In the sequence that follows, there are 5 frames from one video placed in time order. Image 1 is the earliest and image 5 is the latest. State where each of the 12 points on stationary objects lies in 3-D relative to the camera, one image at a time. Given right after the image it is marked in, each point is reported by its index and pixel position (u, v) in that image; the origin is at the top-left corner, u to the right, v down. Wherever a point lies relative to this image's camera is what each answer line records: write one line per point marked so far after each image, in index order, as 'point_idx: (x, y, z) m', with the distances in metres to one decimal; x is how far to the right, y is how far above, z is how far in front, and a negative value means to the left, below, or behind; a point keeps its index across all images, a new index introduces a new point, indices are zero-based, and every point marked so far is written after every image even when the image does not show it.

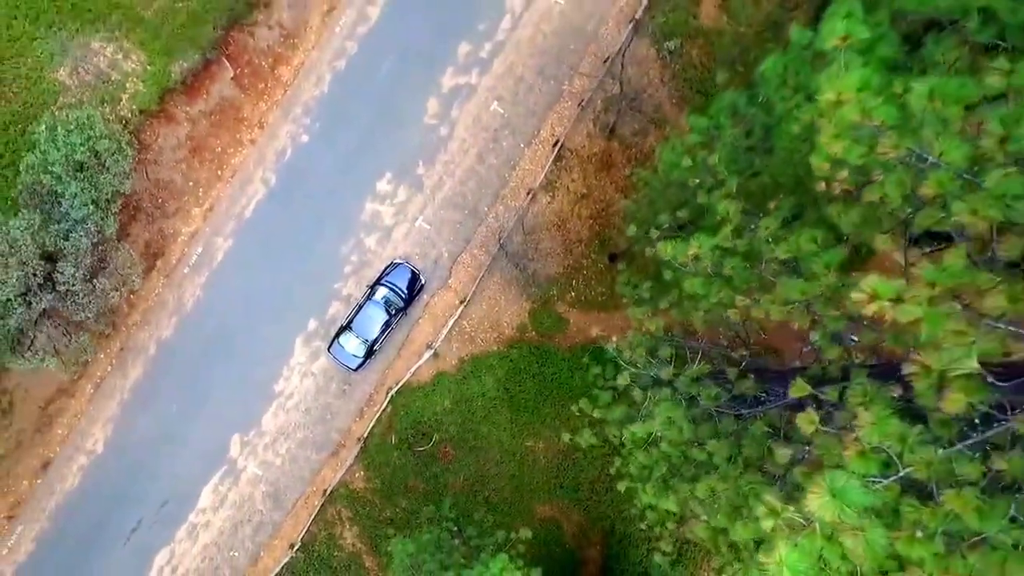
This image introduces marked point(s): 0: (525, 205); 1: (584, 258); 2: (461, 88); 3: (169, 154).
0: (+0.2, +1.3, +14.0) m
1: (+1.2, +0.5, +14.0) m
2: (-0.8, +3.1, +13.9) m
3: (-5.0, +2.0, +13.6) m
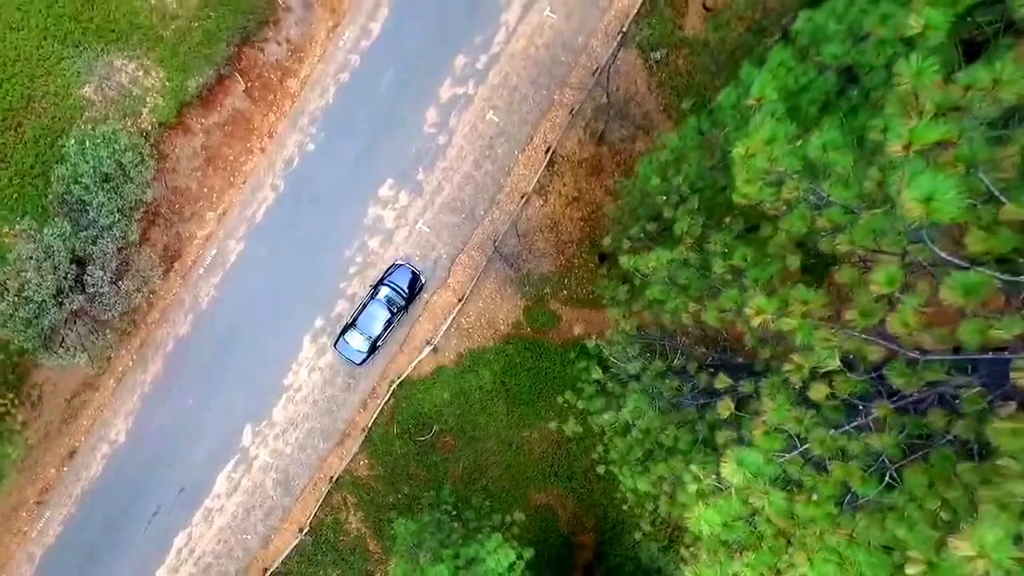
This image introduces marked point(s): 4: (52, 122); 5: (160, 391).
0: (+0.1, +1.3, +15.0) m
1: (+1.1, +0.6, +14.9) m
2: (-0.9, +3.1, +14.9) m
3: (-5.1, +2.0, +14.6) m
4: (-6.8, +2.5, +13.9) m
5: (-5.7, -1.7, +15.1) m
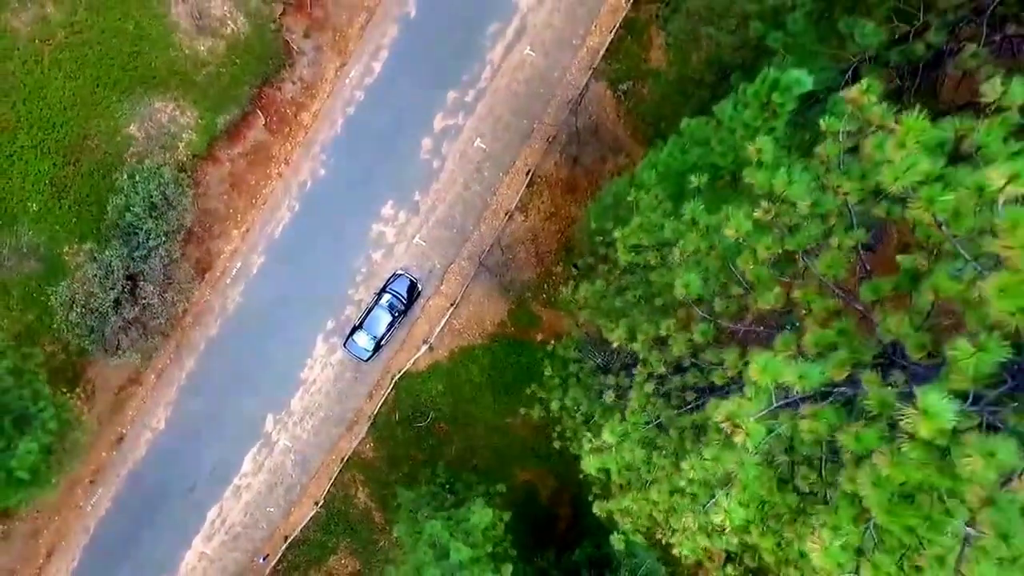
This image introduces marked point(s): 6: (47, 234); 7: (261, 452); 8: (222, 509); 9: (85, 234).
0: (-0.2, +1.2, +17.4) m
1: (+0.8, +0.4, +17.4) m
2: (-1.2, +3.0, +17.3) m
3: (-5.4, +1.8, +17.0) m
4: (-7.2, +2.3, +16.4) m
5: (-6.0, -1.8, +17.6) m
6: (-8.1, +0.9, +16.4) m
7: (-4.8, -3.1, +17.8) m
8: (-5.6, -4.3, +18.0) m
9: (-7.5, +1.0, +16.4) m
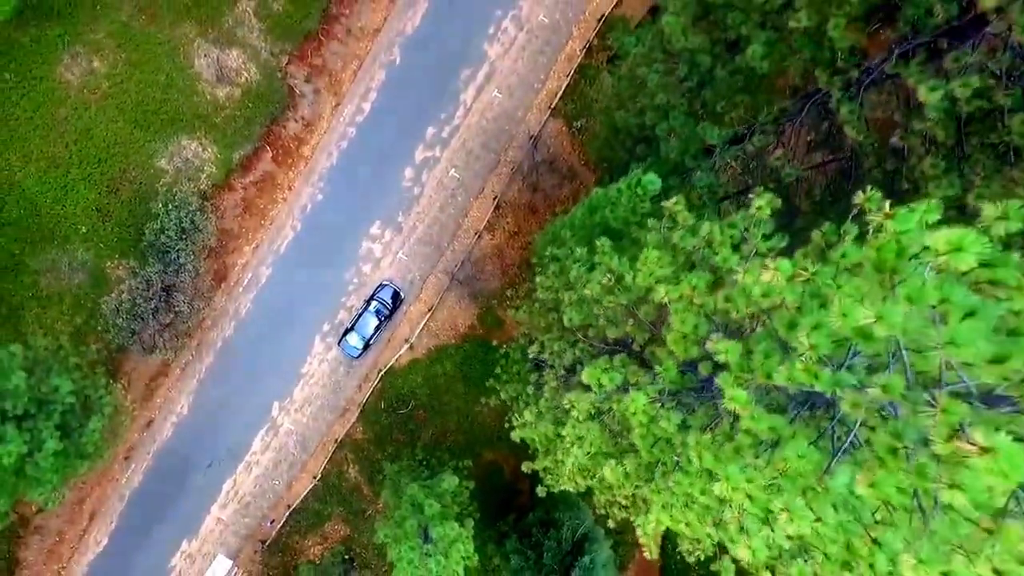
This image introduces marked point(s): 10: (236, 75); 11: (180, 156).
0: (-0.9, +1.0, +20.8) m
1: (+0.1, +0.2, +20.8) m
2: (-1.9, +2.8, +20.7) m
3: (-6.1, +1.7, +20.3) m
4: (-7.8, +2.2, +19.6) m
5: (-6.7, -2.0, +20.9) m
6: (-8.8, +0.8, +19.6) m
7: (-5.5, -3.3, +21.2) m
8: (-6.3, -4.4, +21.3) m
9: (-8.2, +0.8, +19.7) m
10: (-5.8, +4.5, +19.6) m
11: (-7.0, +2.8, +19.7) m
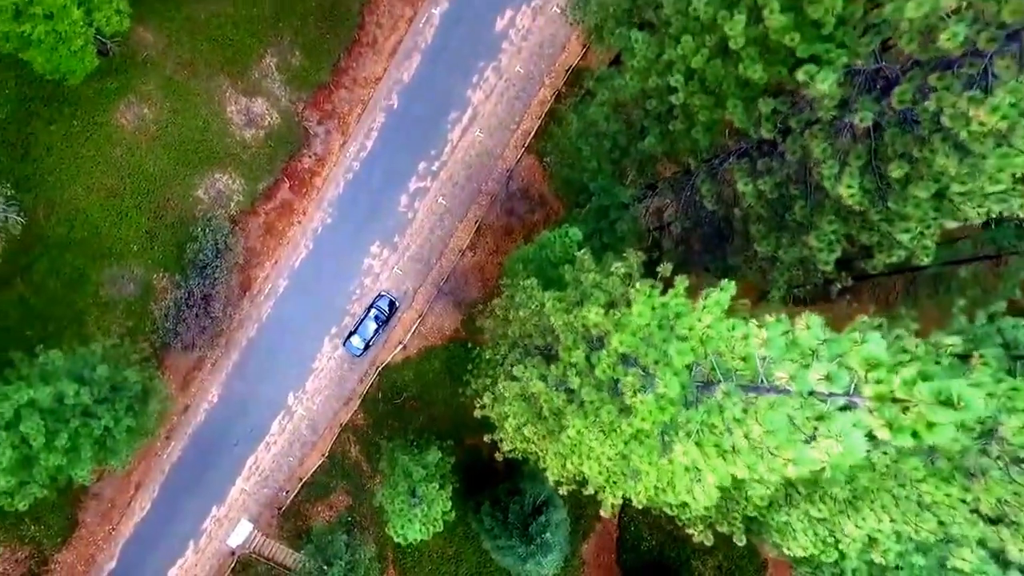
0: (-1.5, +0.7, +24.9) m
1: (-0.5, -0.1, +24.9) m
2: (-2.4, +2.5, +24.7) m
3: (-6.7, +1.4, +24.3) m
4: (-8.4, +1.9, +23.6) m
5: (-7.3, -2.2, +24.9) m
6: (-9.4, +0.5, +23.7) m
7: (-6.2, -3.5, +25.2) m
8: (-7.0, -4.6, +25.3) m
9: (-8.8, +0.6, +23.7) m
10: (-6.4, +4.2, +23.6) m
11: (-7.6, +2.6, +23.7) m
